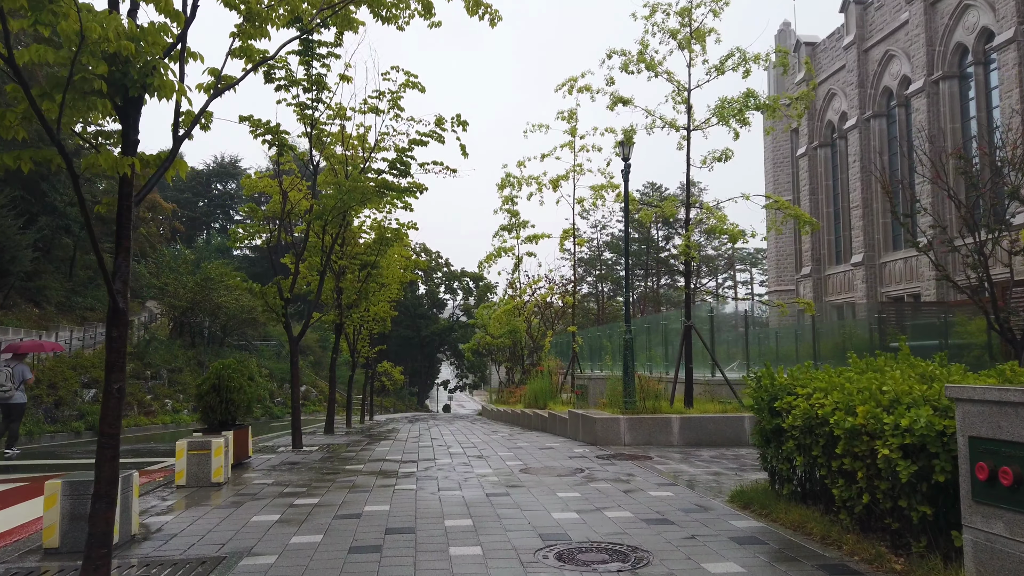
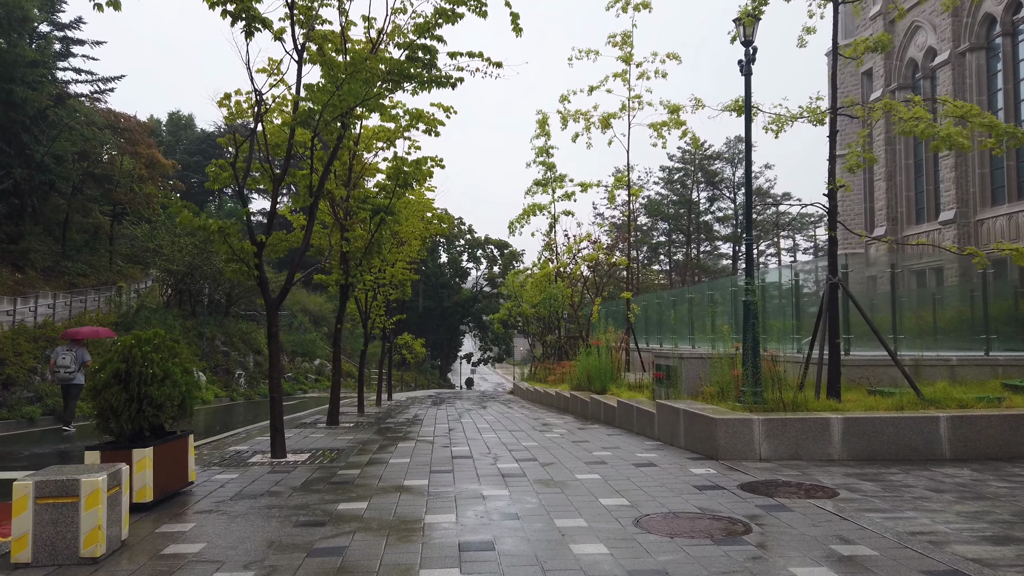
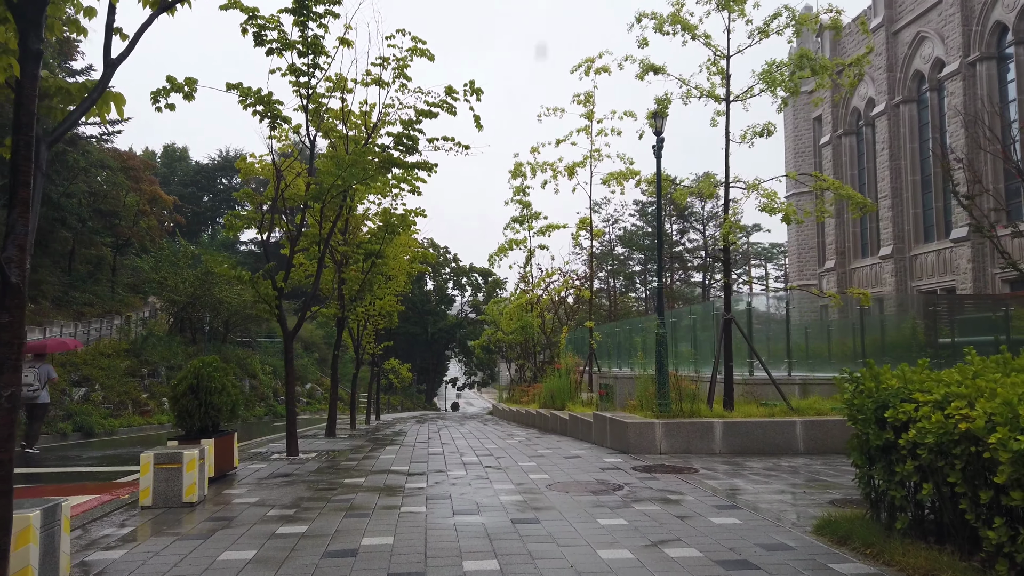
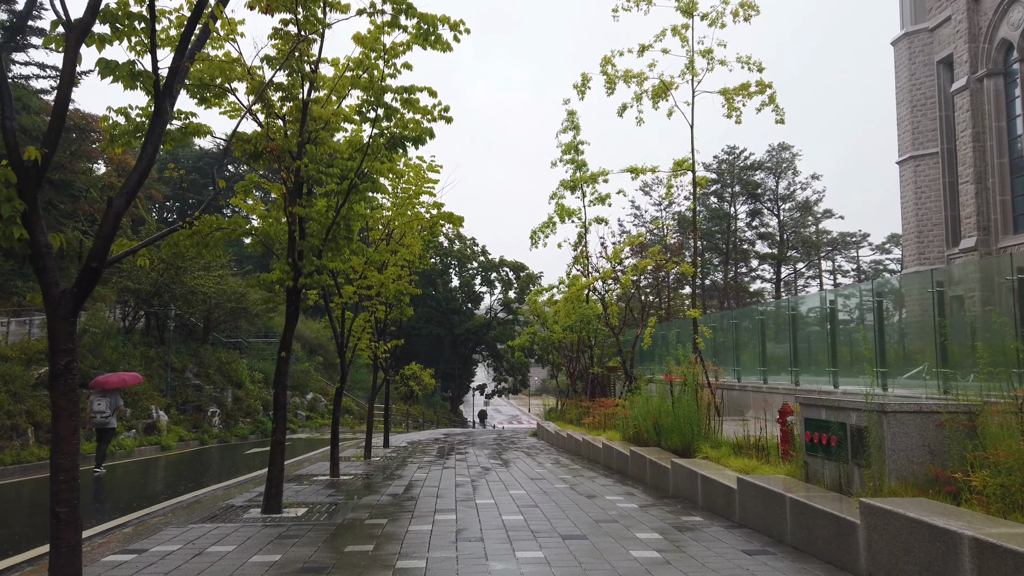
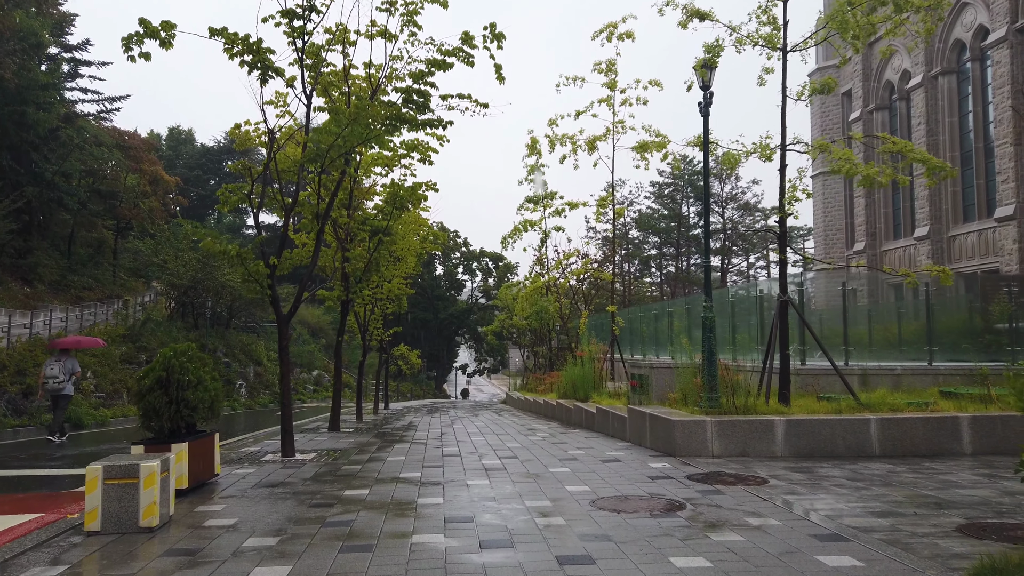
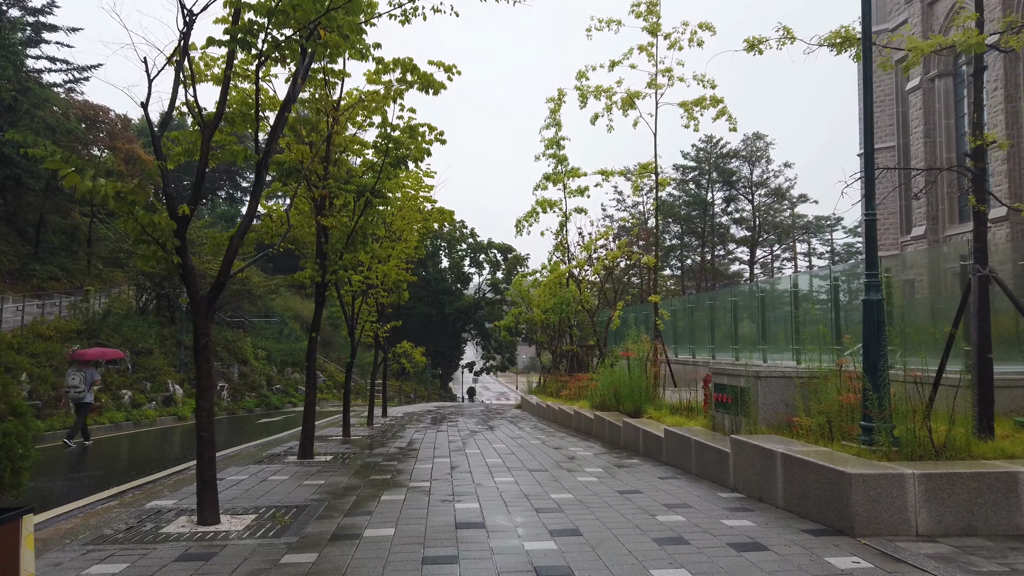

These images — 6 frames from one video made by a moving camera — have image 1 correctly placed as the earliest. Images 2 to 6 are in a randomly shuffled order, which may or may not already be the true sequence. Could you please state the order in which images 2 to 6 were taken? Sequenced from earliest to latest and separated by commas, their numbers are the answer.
3, 5, 2, 6, 4
